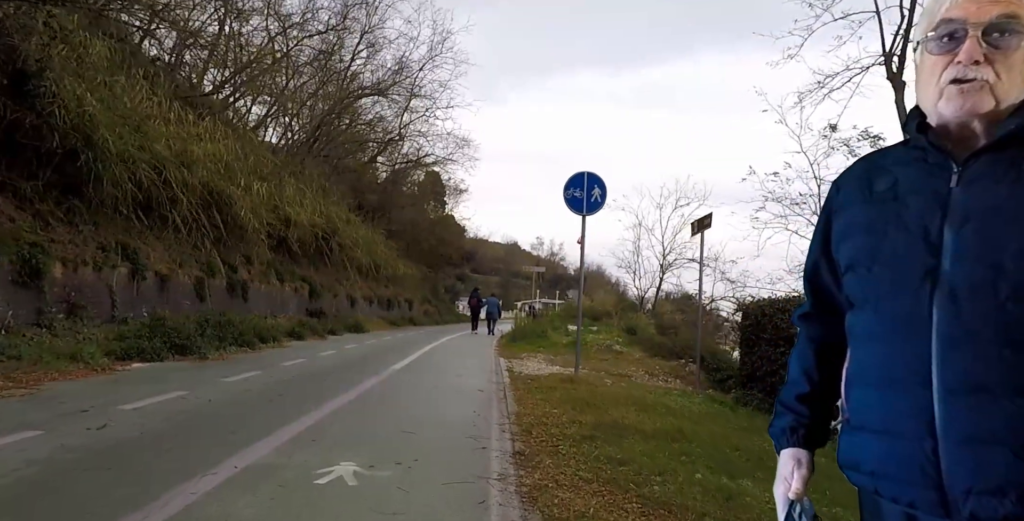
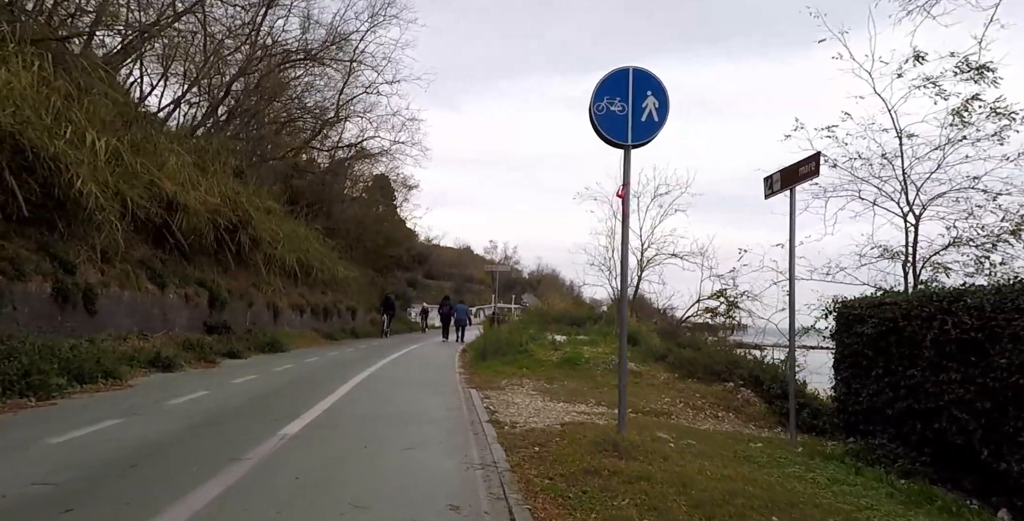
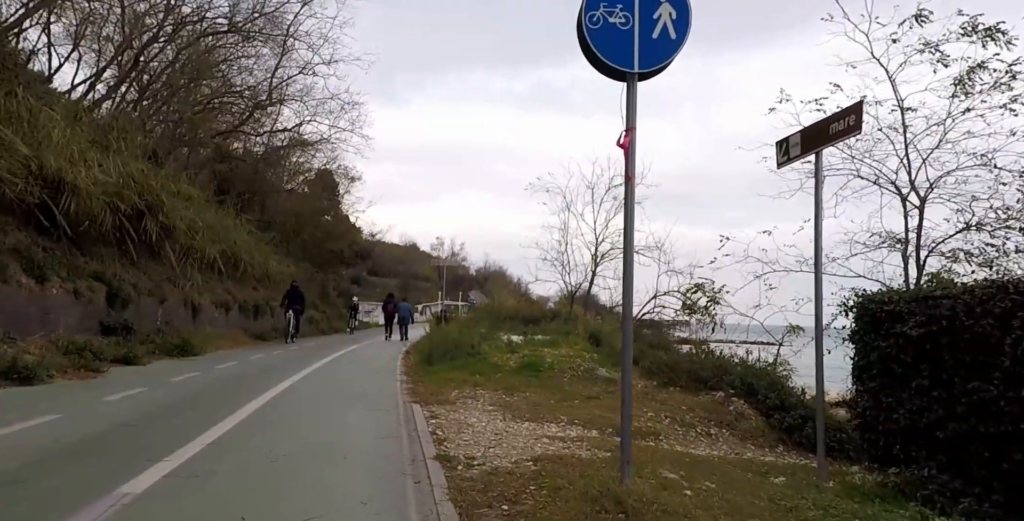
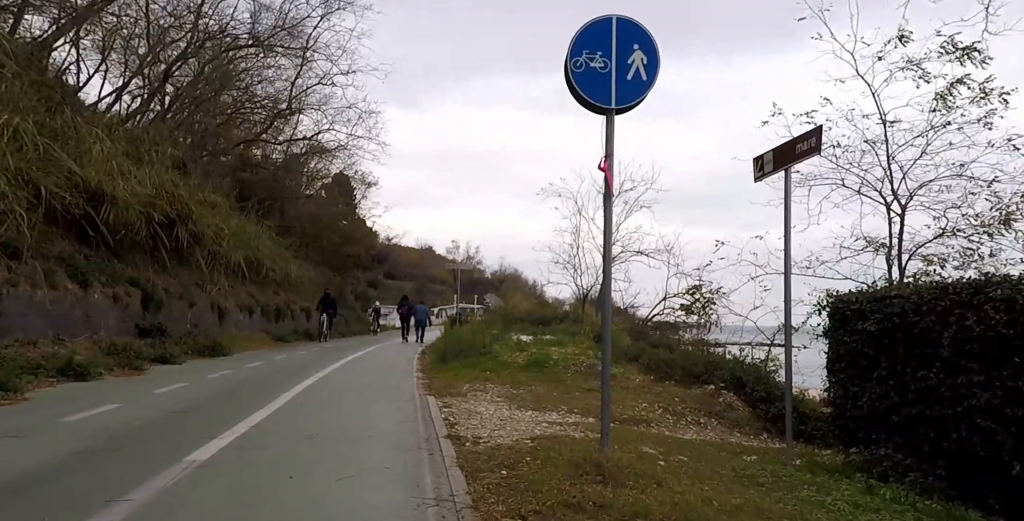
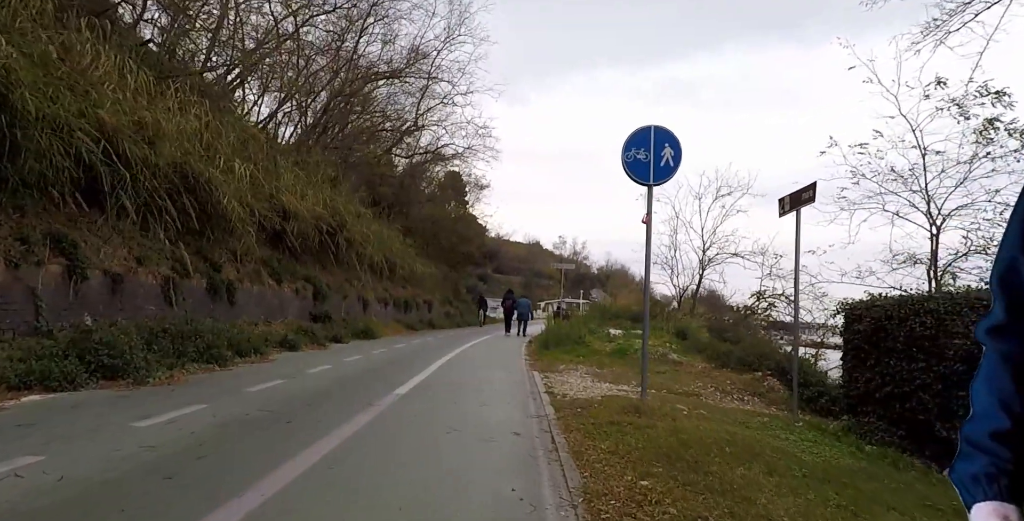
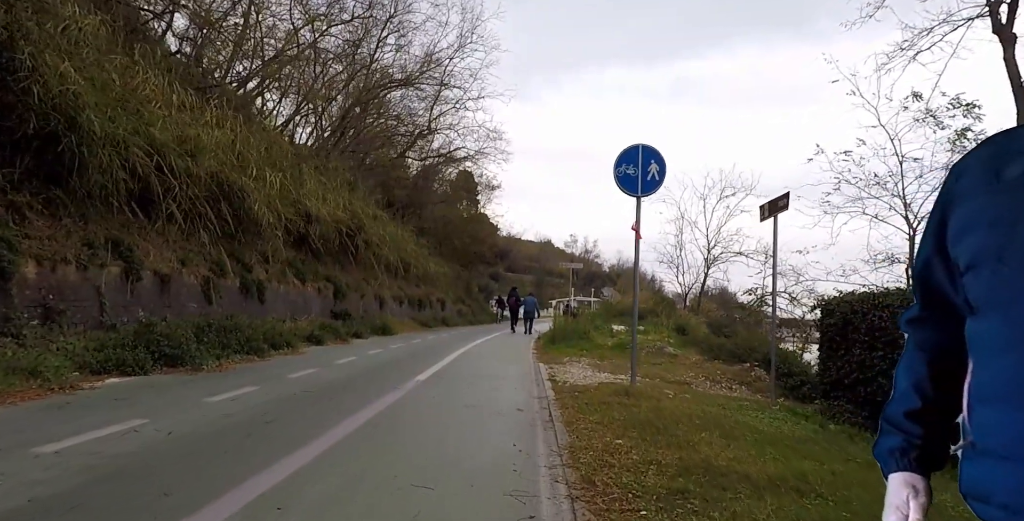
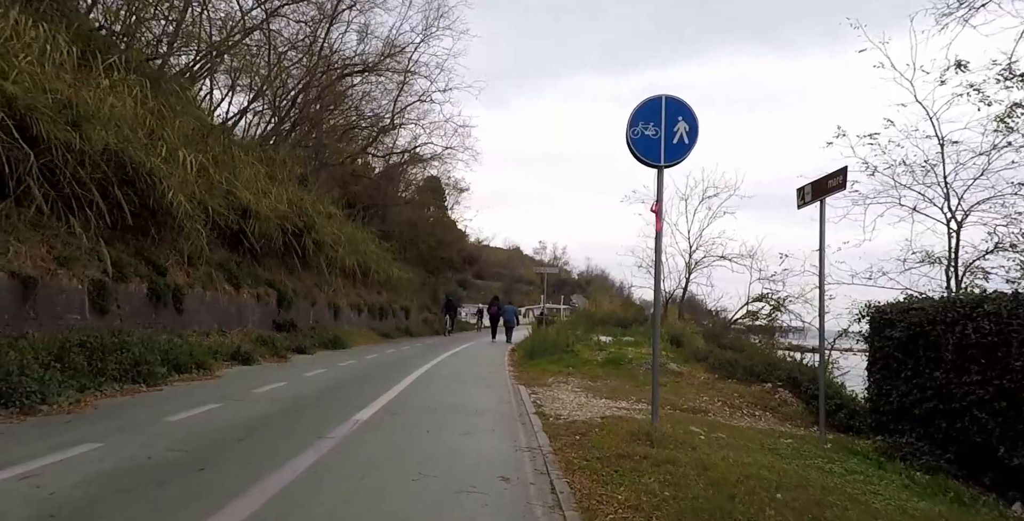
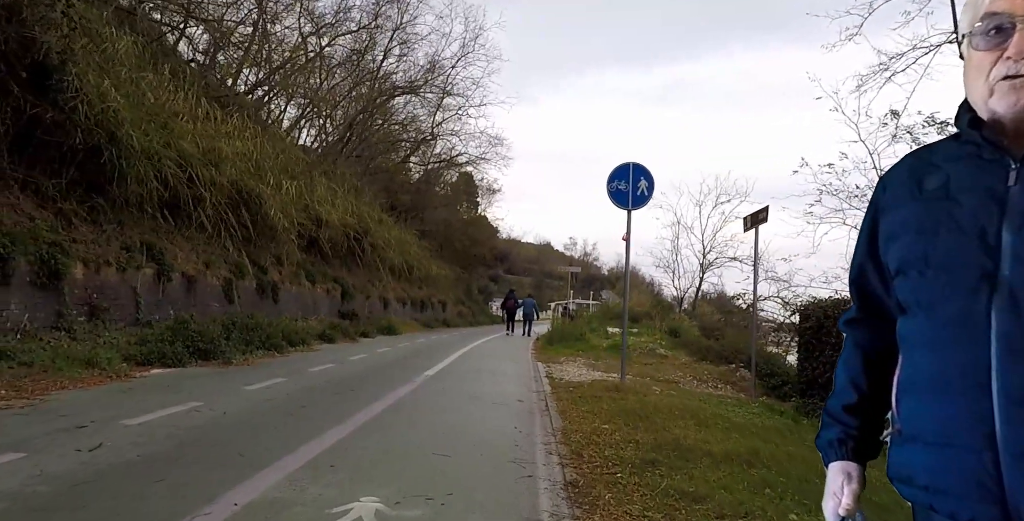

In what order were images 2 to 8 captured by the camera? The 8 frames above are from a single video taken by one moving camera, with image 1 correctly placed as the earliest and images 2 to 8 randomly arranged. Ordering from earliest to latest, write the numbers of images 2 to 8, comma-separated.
8, 6, 5, 7, 2, 4, 3
